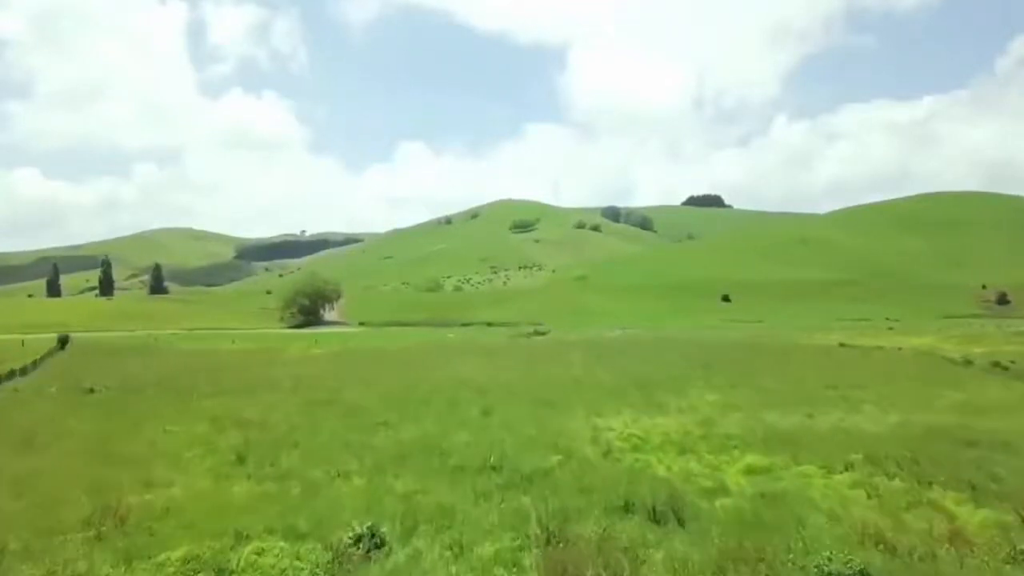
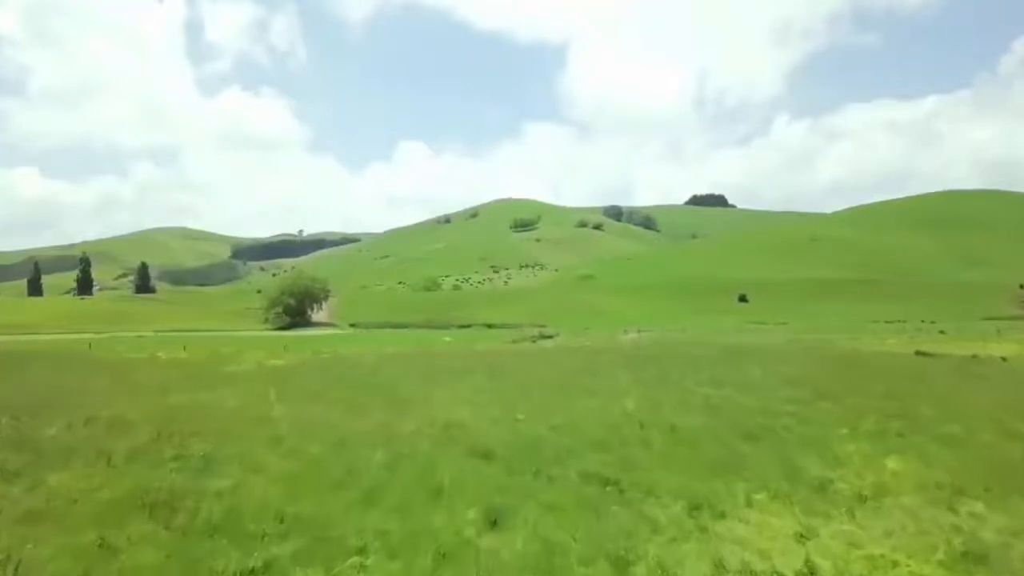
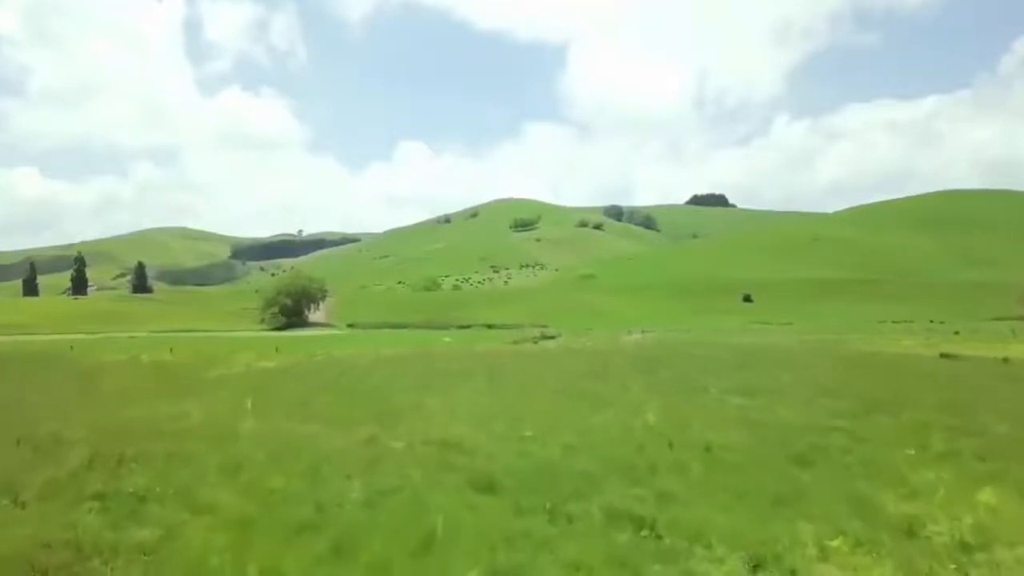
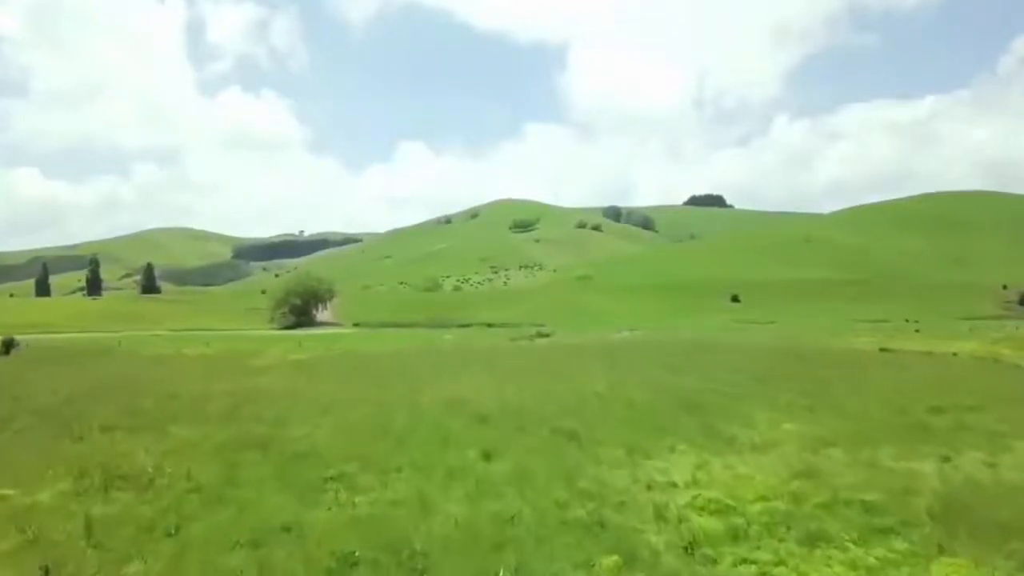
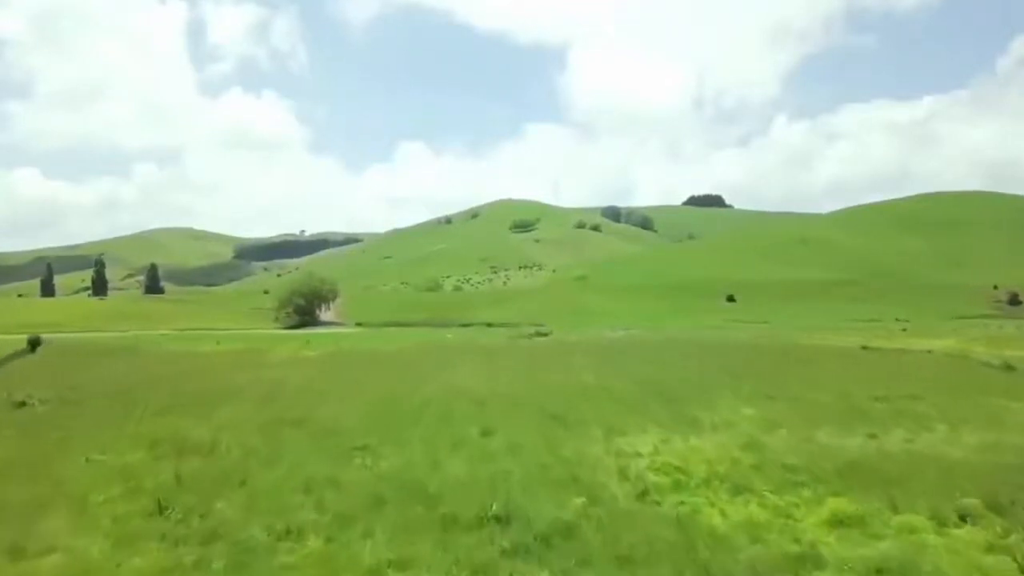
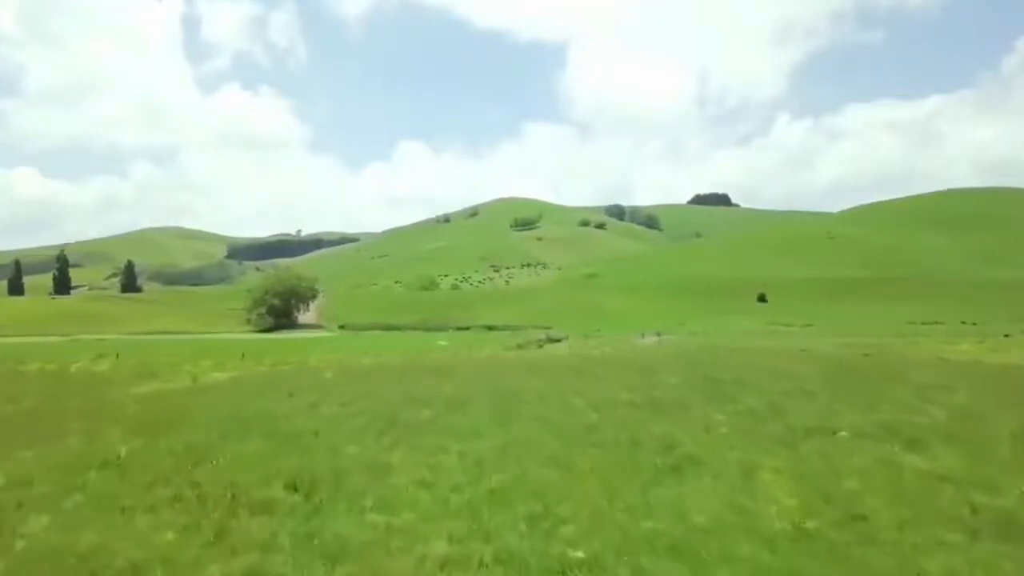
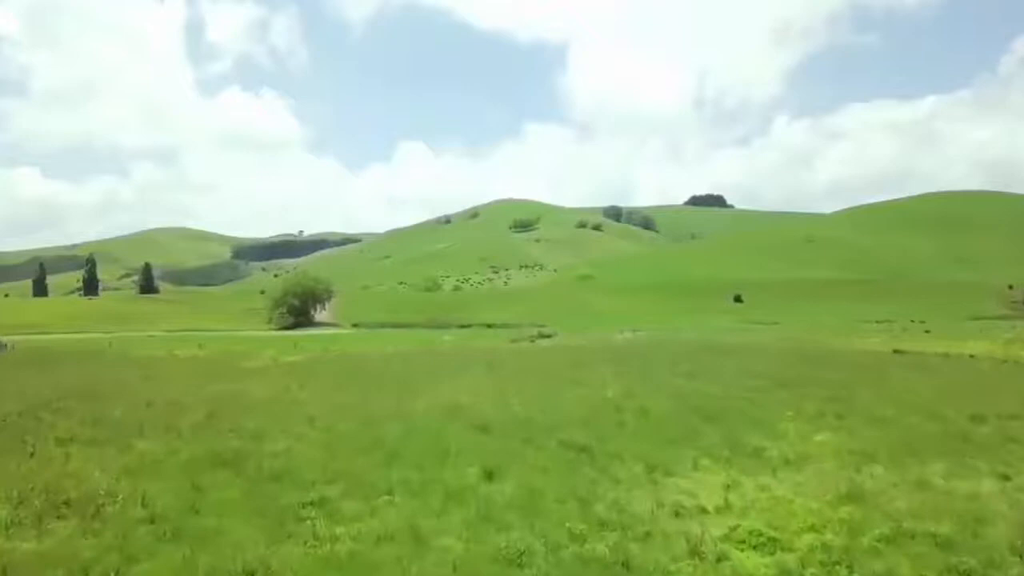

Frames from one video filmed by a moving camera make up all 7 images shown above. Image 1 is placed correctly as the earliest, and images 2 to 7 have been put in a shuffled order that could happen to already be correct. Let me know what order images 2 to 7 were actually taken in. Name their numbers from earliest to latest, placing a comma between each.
5, 4, 7, 2, 3, 6
